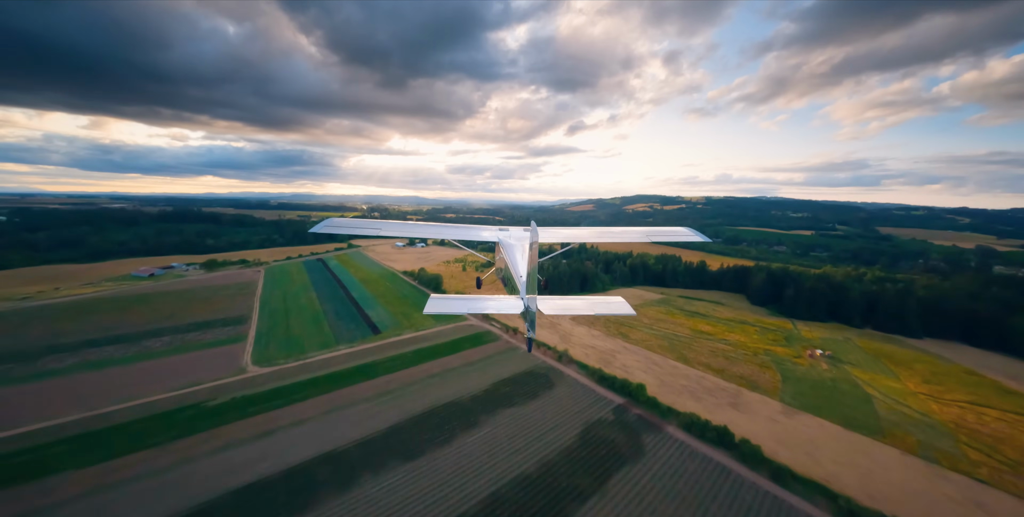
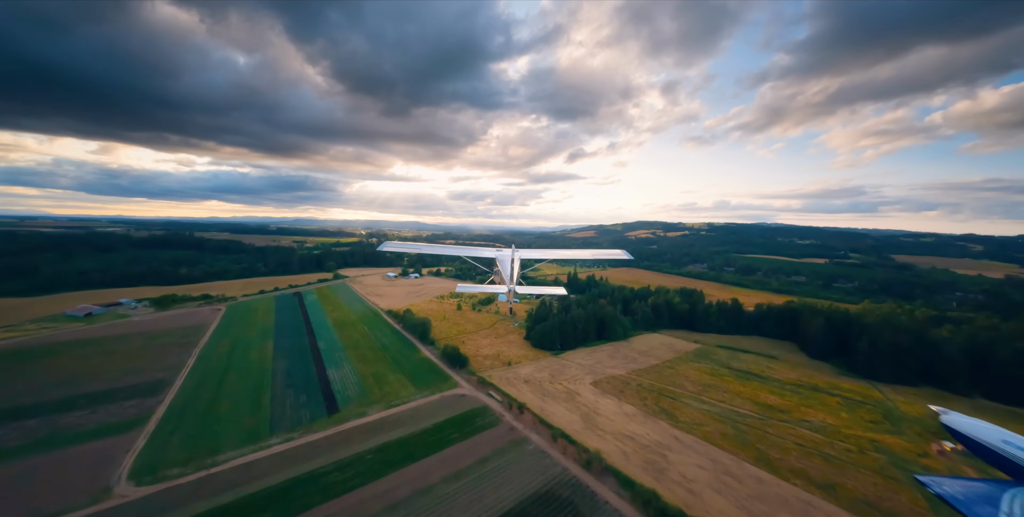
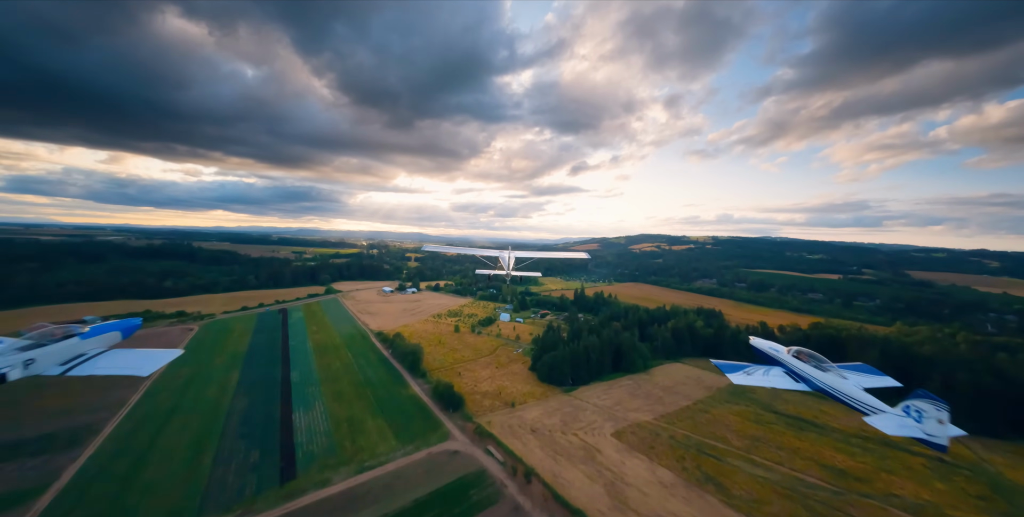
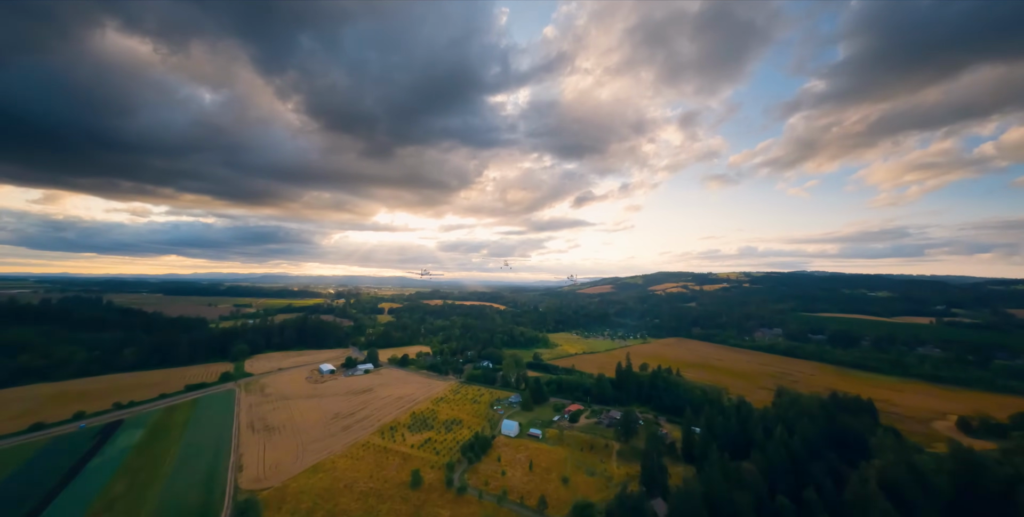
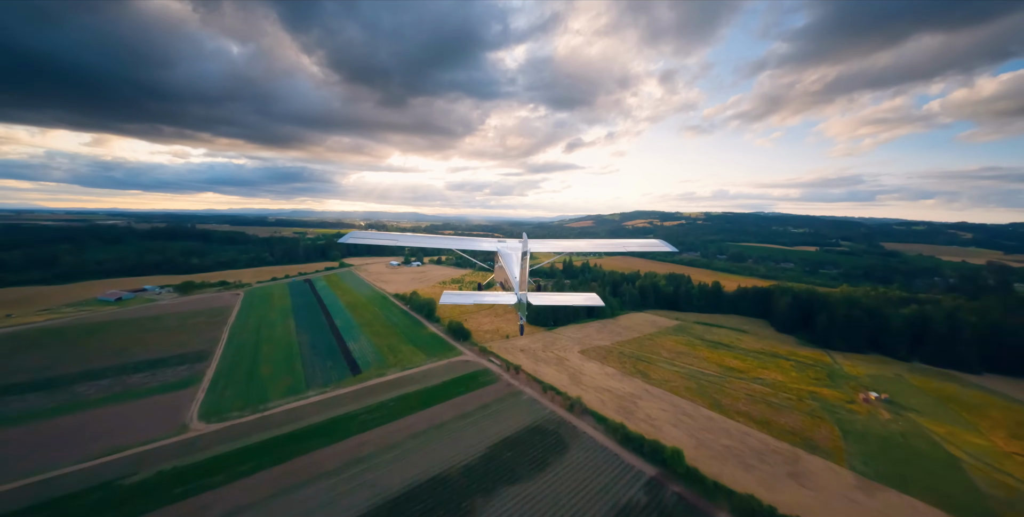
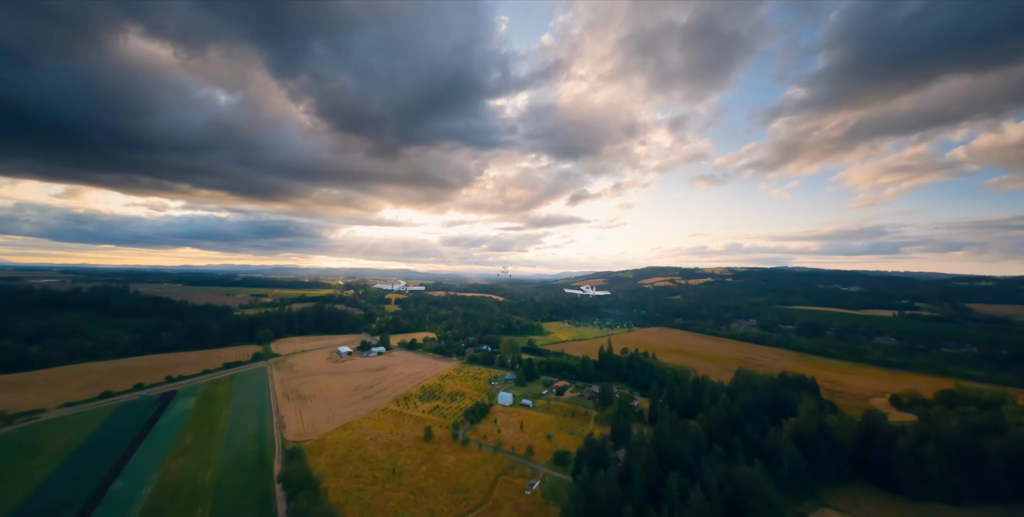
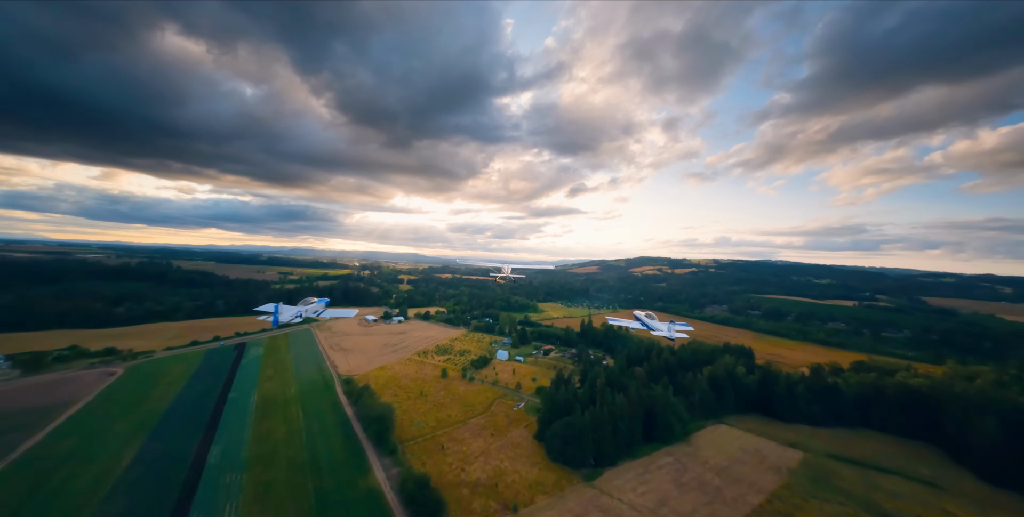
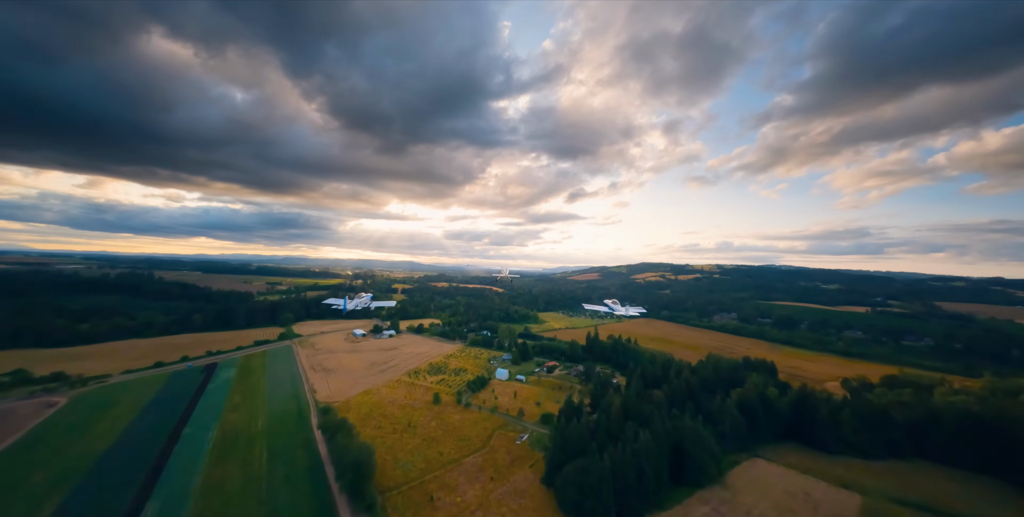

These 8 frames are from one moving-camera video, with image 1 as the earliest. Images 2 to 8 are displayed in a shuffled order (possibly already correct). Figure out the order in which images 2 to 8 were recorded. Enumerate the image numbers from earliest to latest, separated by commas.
5, 2, 3, 7, 8, 6, 4
